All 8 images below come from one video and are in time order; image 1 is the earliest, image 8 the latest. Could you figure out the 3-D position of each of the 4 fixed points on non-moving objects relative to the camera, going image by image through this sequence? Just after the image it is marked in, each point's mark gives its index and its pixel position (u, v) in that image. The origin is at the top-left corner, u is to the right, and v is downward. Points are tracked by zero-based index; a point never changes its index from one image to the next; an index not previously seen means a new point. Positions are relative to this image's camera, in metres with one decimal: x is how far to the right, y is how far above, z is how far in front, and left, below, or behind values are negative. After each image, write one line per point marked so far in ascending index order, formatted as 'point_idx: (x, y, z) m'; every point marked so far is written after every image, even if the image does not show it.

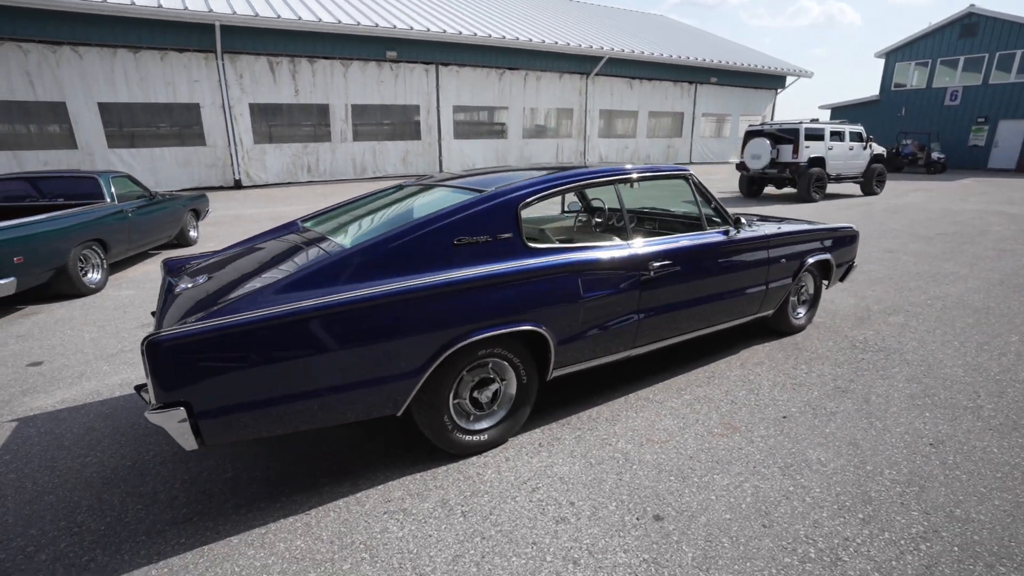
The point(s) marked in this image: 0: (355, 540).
0: (-0.7, -1.1, +2.2) m
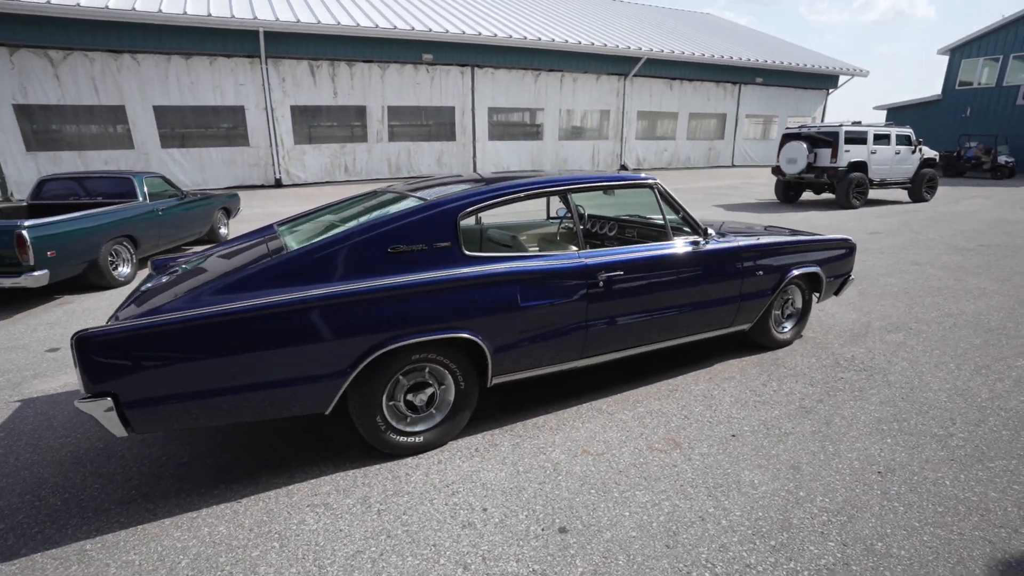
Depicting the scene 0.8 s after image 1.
0: (-1.1, -1.1, +2.4) m
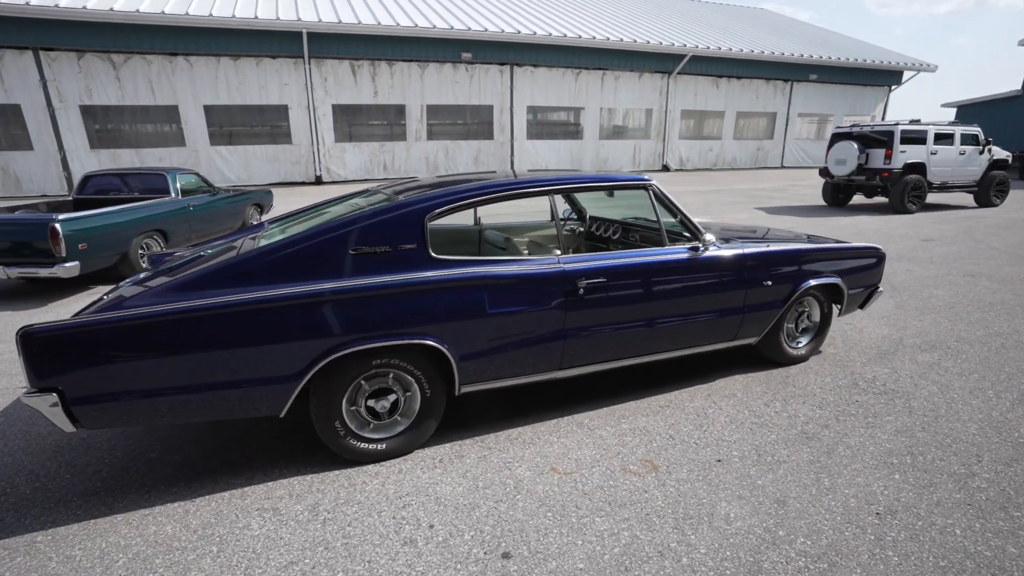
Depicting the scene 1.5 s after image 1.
0: (-1.4, -1.1, +2.3) m
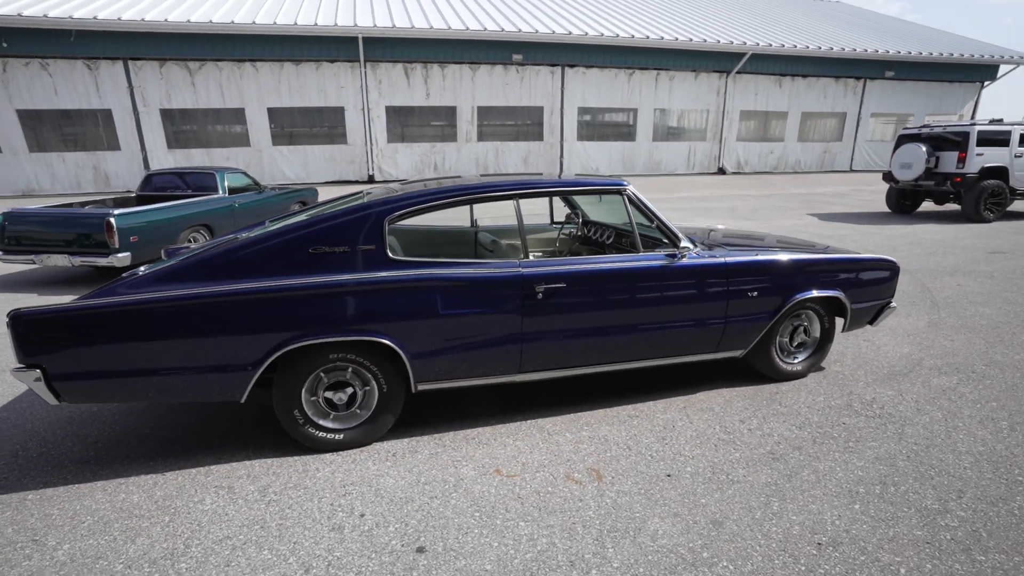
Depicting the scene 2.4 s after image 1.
0: (-1.7, -1.1, +2.5) m
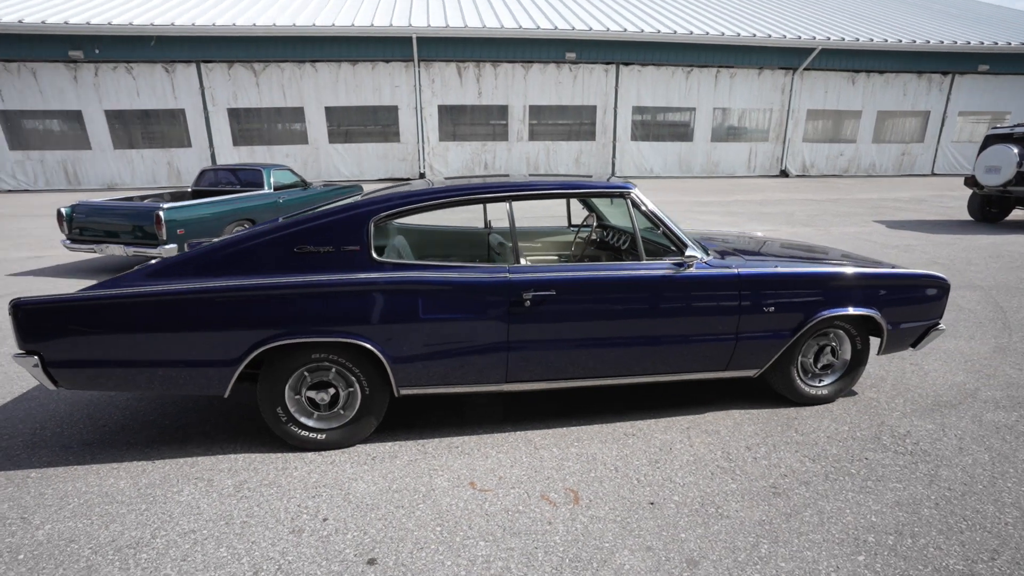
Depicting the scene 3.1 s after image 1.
0: (-1.9, -1.1, +2.6) m
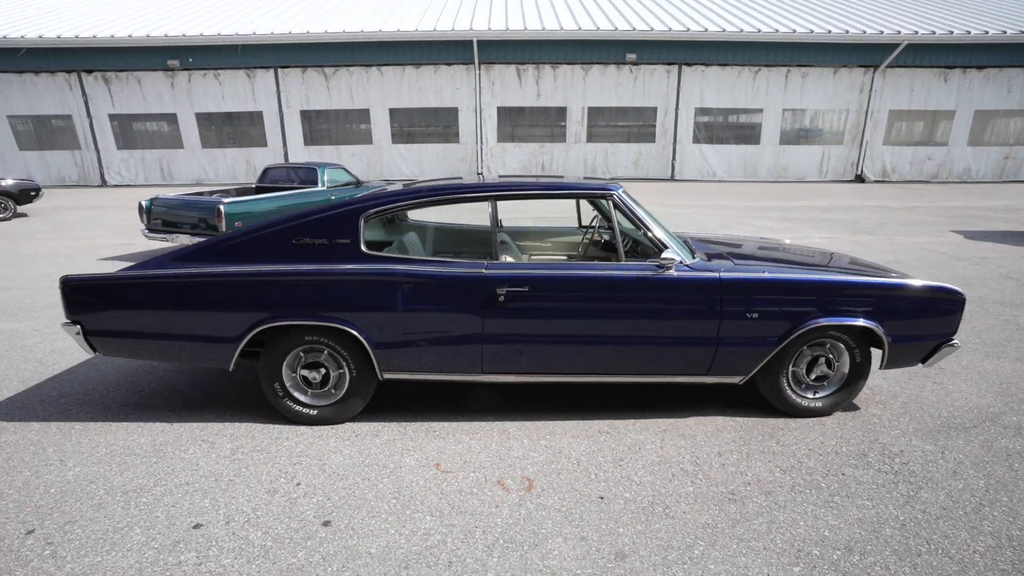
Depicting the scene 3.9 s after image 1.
0: (-2.1, -1.0, +3.0) m
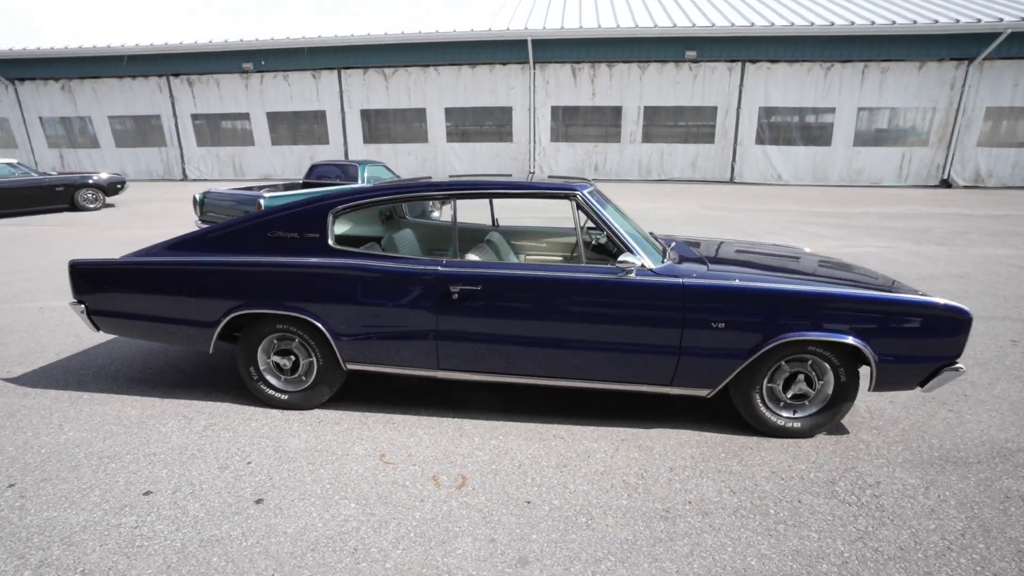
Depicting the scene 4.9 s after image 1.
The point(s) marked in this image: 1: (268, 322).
0: (-2.3, -0.9, +3.3) m
1: (-1.6, -0.2, +3.3) m
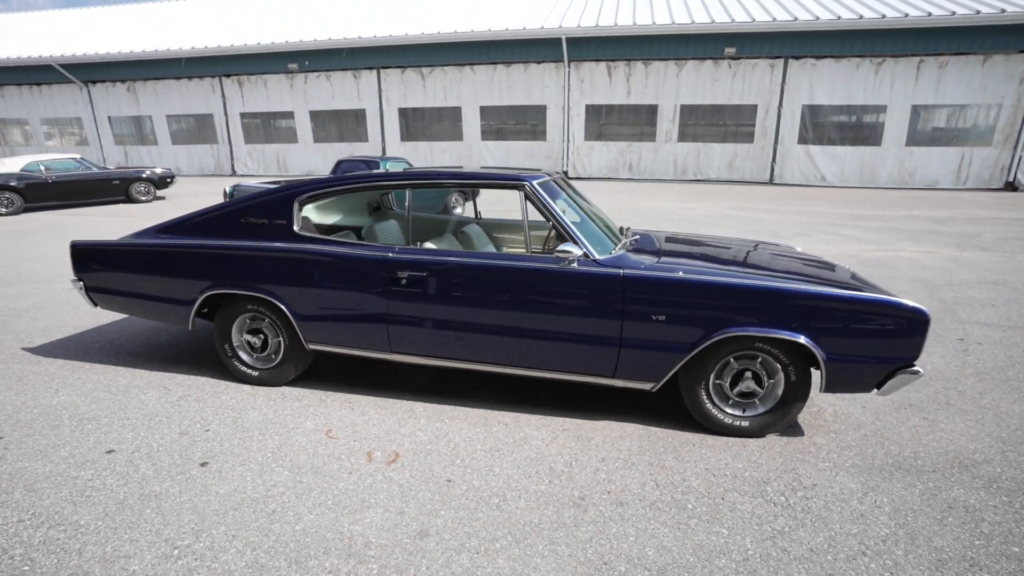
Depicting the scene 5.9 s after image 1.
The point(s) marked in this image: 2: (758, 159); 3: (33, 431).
0: (-2.7, -0.7, +3.6) m
1: (-1.9, -0.1, +3.5) m
2: (+8.3, +4.5, +17.4) m
3: (-2.8, -0.8, +3.0) m
